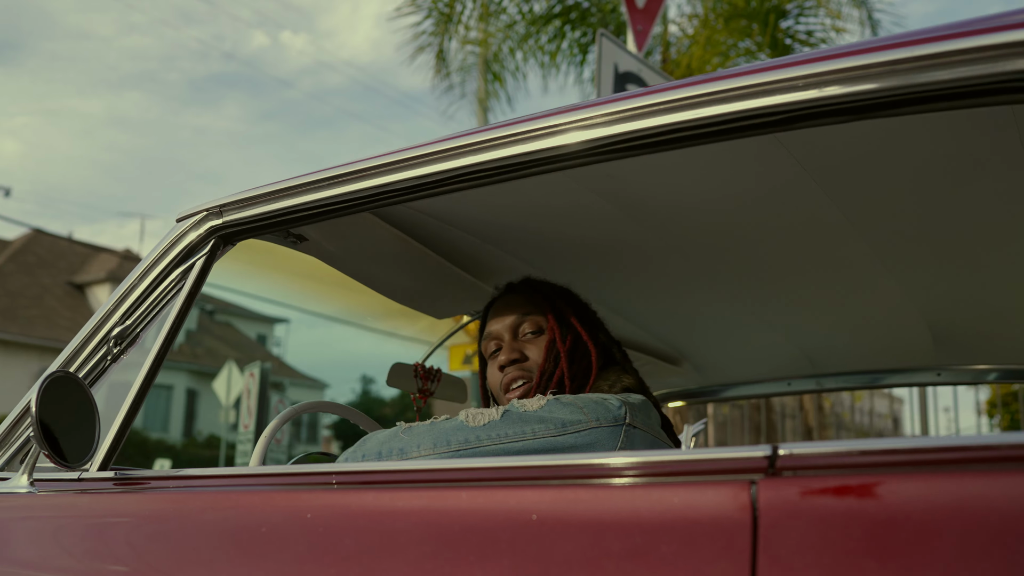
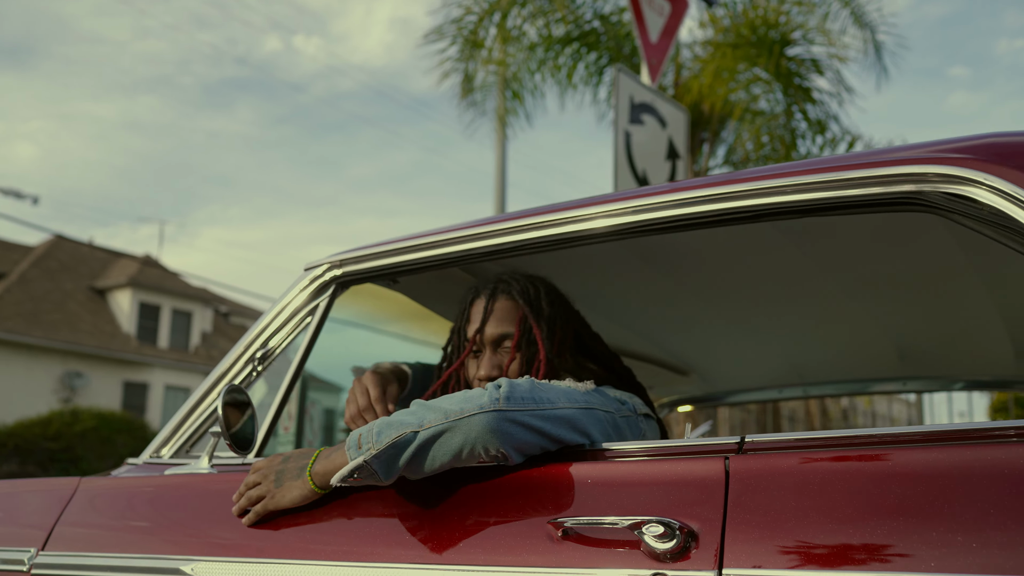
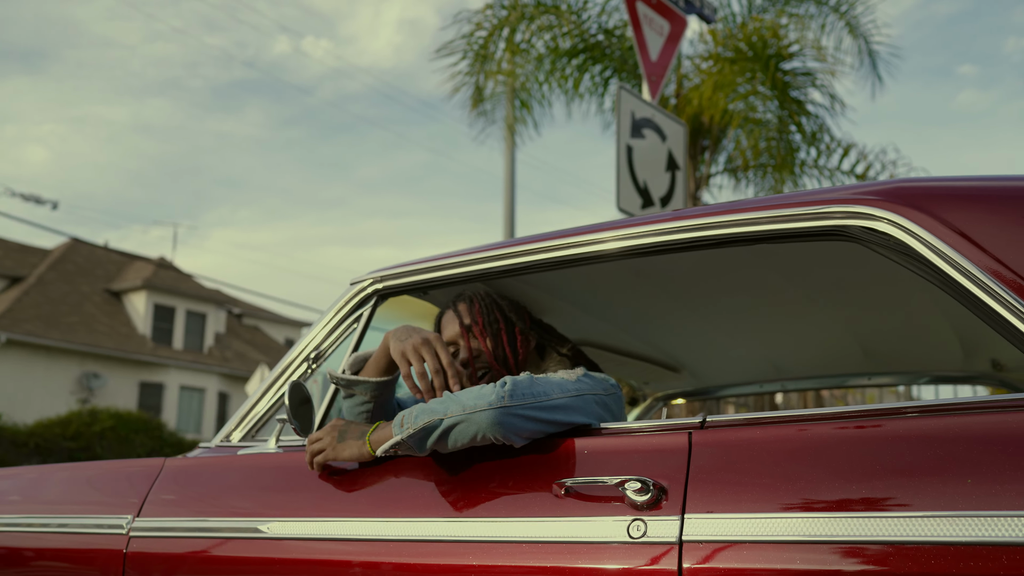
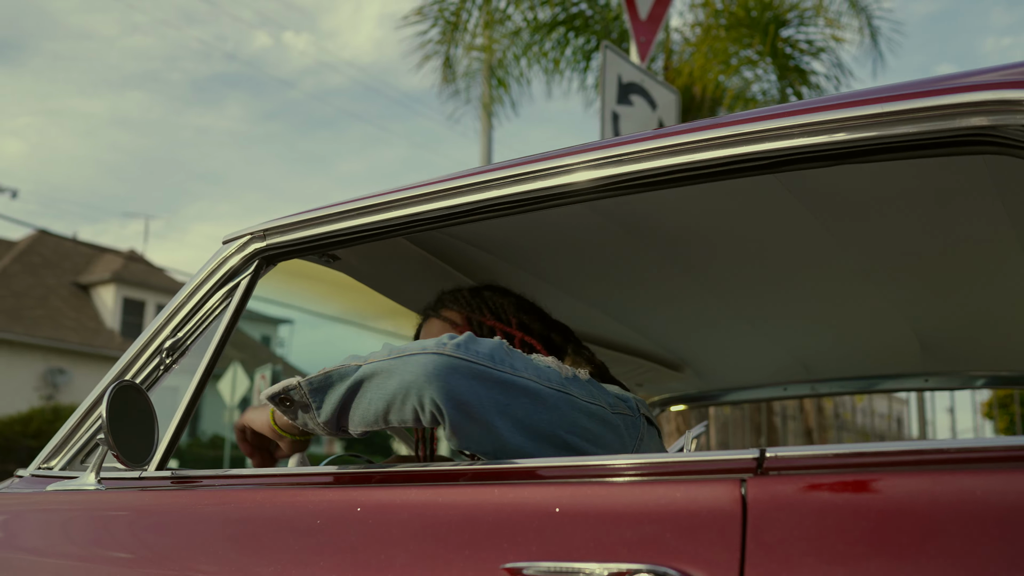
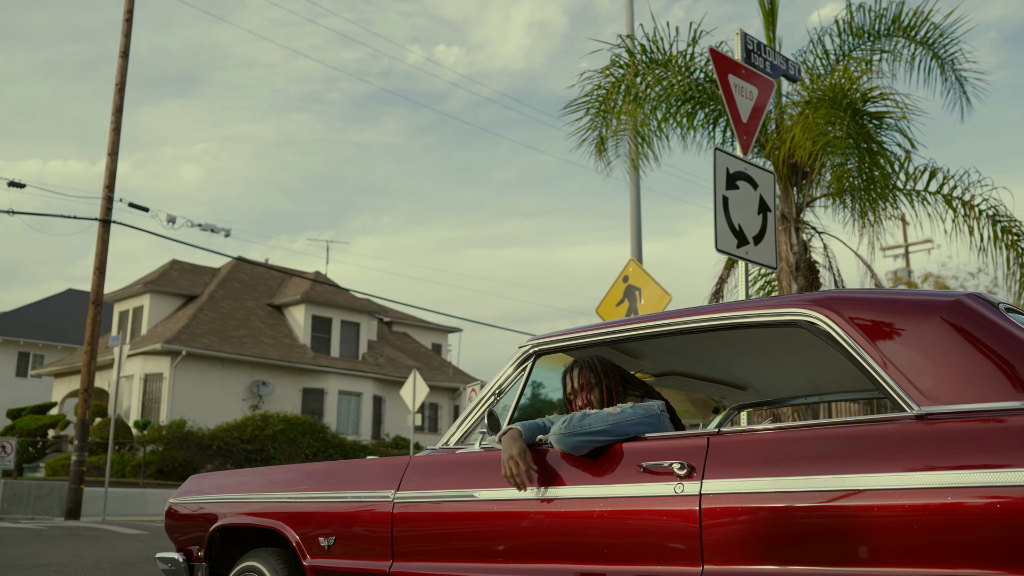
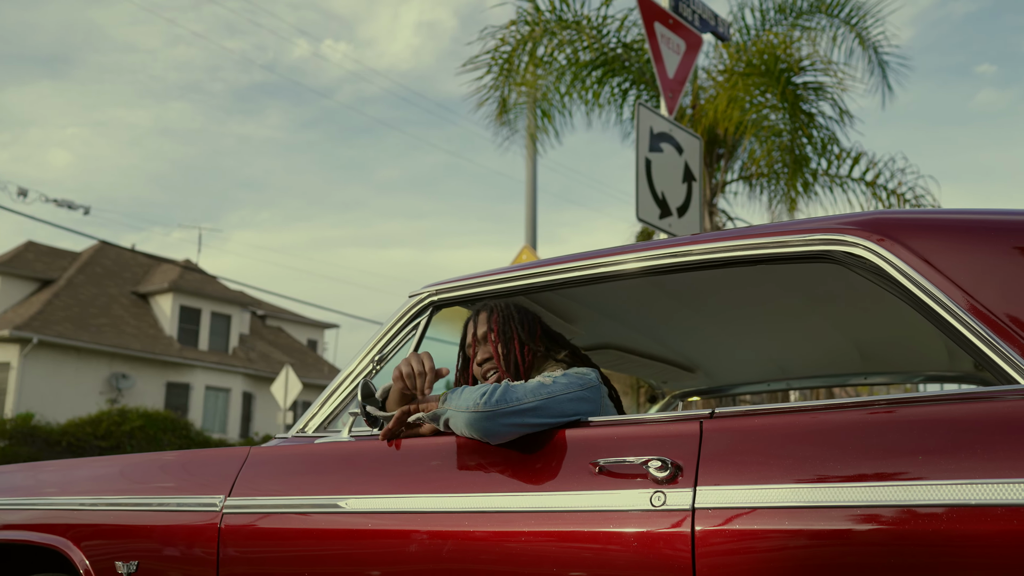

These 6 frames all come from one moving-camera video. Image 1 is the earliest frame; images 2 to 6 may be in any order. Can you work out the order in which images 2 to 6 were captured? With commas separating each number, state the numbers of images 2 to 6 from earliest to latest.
4, 2, 3, 6, 5
